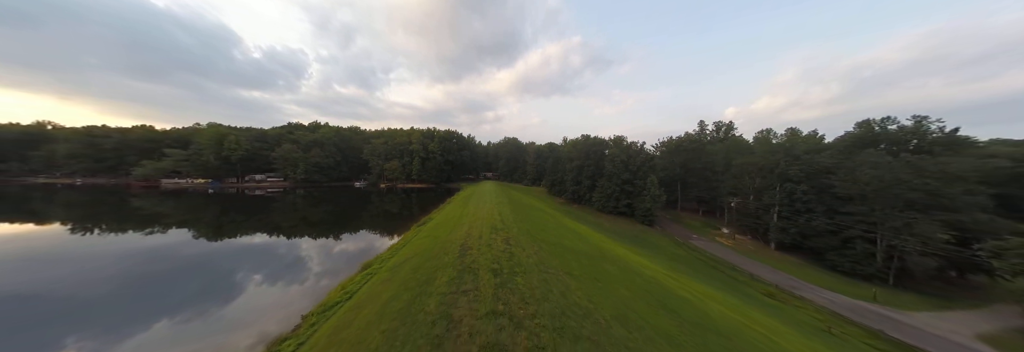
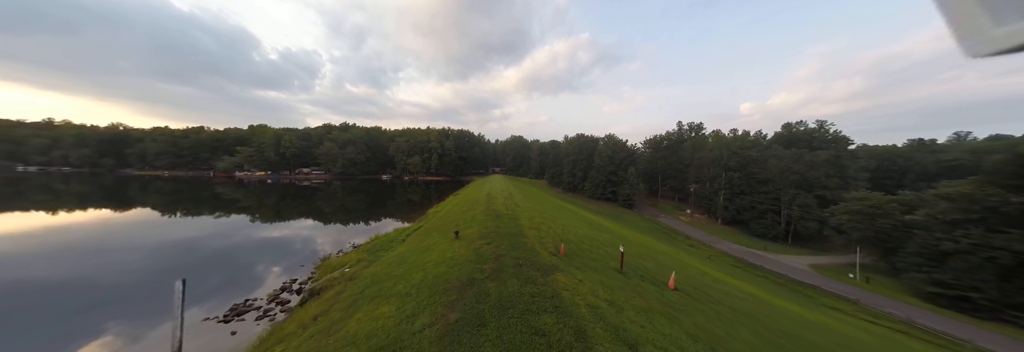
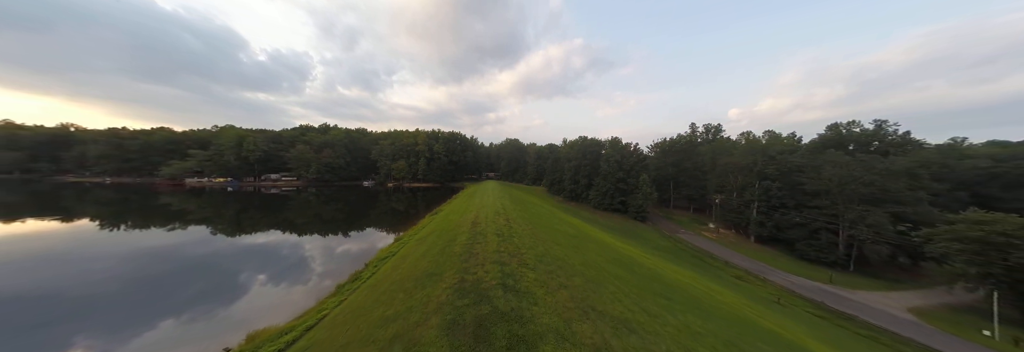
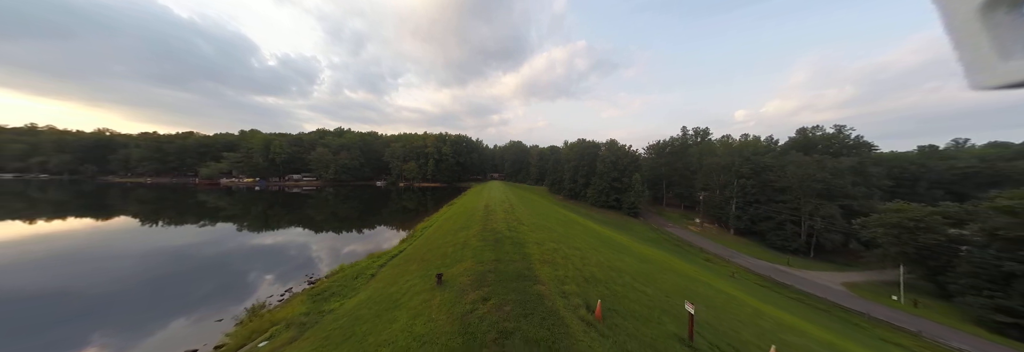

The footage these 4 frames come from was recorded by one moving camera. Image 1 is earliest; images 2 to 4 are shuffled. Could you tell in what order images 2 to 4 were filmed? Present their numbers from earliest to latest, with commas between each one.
3, 4, 2
